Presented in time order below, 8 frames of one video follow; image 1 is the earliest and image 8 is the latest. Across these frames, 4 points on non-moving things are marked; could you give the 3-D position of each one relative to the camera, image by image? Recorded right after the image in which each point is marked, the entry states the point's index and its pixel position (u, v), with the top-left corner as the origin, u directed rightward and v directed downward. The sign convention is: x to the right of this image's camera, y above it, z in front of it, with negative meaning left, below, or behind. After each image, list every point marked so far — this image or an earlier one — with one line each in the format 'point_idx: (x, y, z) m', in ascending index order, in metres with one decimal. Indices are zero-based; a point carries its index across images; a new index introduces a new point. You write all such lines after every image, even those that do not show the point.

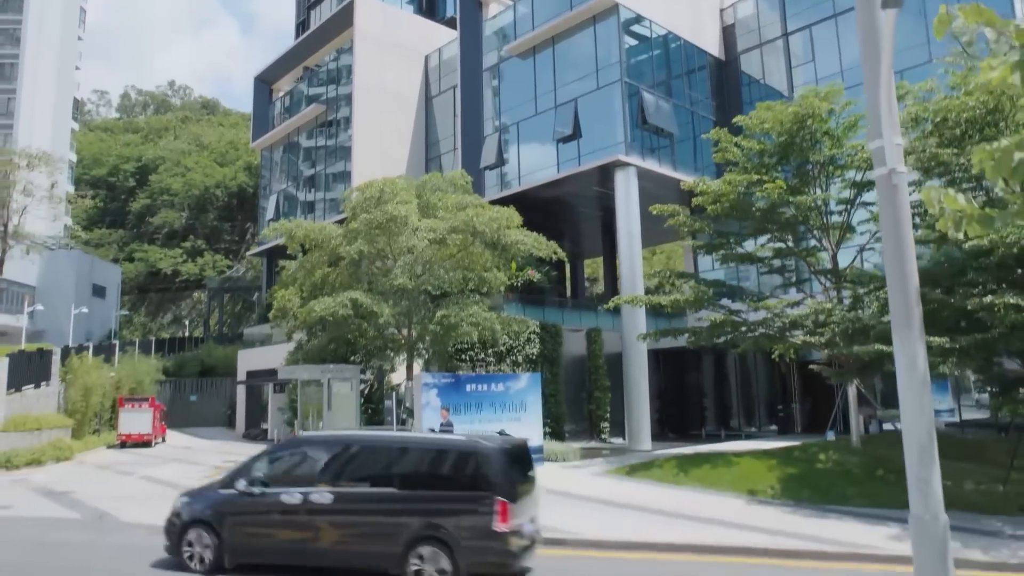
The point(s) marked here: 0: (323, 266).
0: (-4.8, +0.6, +19.5) m
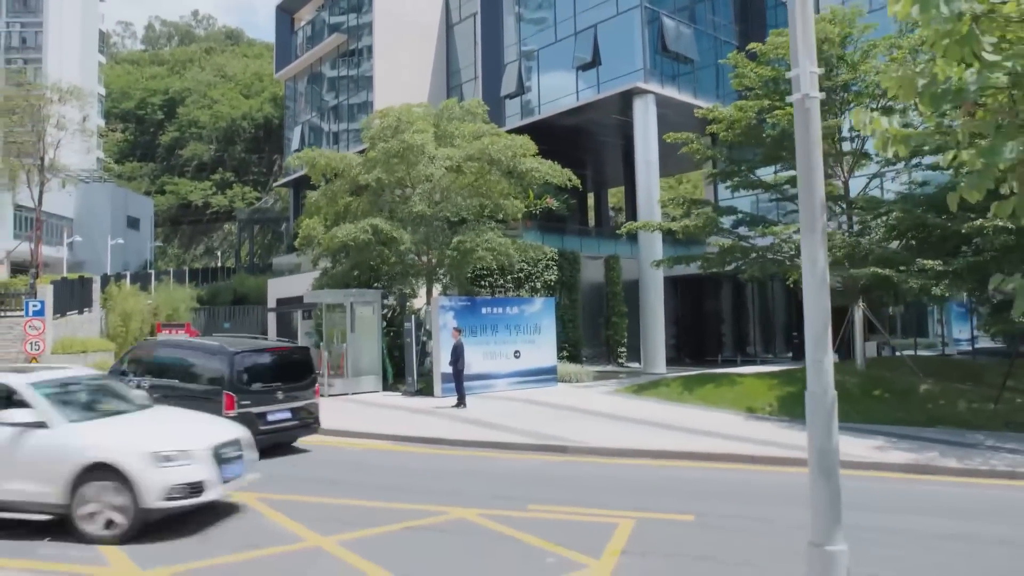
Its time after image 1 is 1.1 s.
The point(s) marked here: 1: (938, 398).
0: (-4.4, +2.5, +20.2) m
1: (+8.4, -2.2, +15.0) m
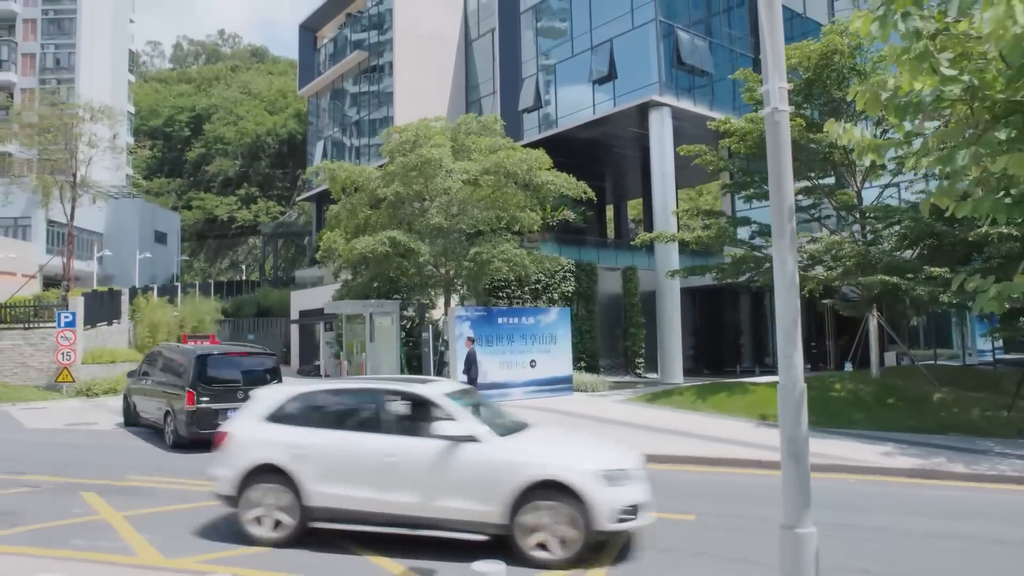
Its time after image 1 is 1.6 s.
0: (-4.0, +2.2, +20.7) m
1: (+8.7, -2.3, +15.0) m
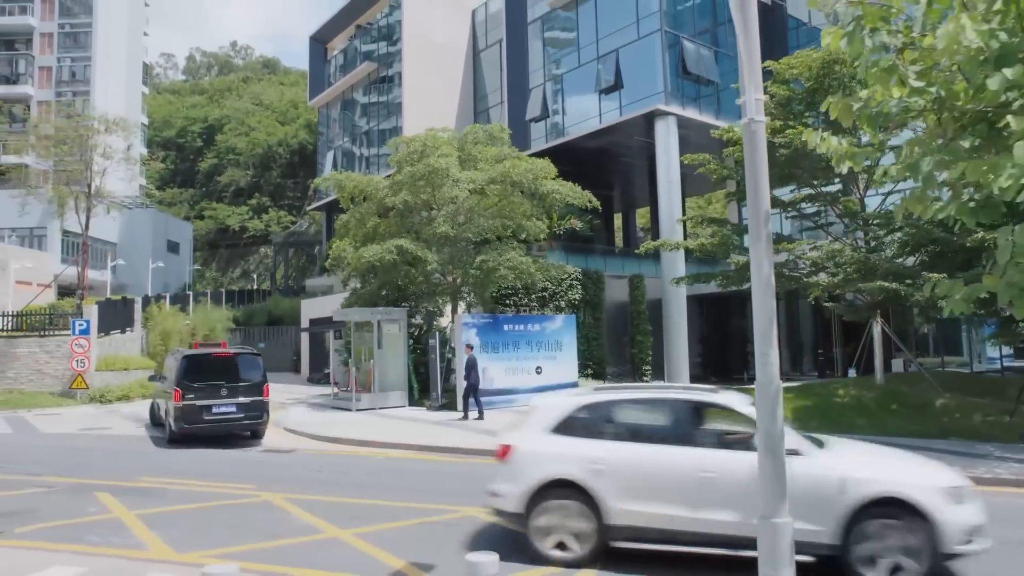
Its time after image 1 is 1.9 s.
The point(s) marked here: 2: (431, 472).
0: (-3.8, +1.9, +21.0) m
1: (+8.8, -2.5, +15.1) m
2: (-1.1, -2.6, +10.9) m
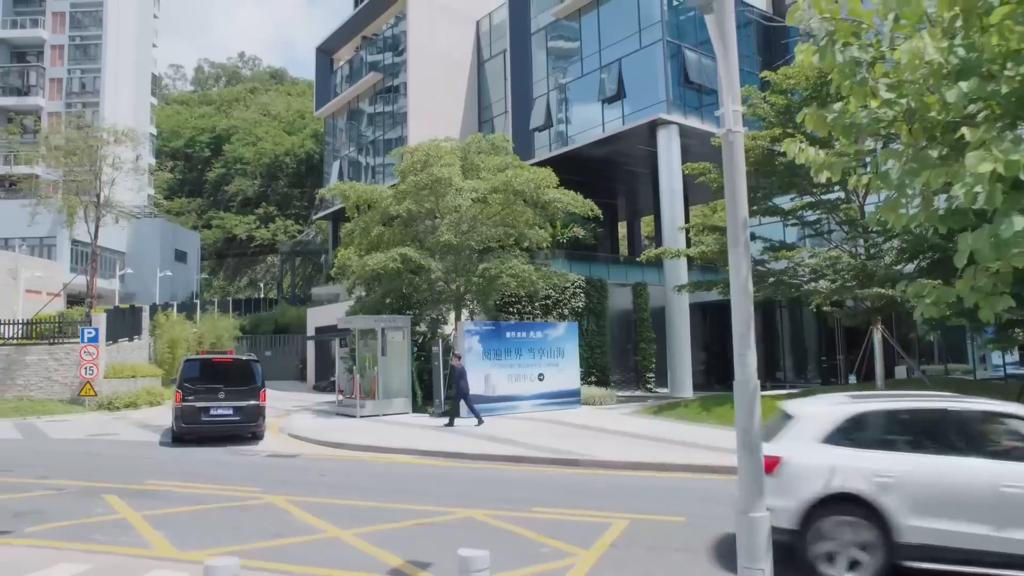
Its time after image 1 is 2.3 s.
0: (-3.7, +1.7, +21.2) m
1: (+8.8, -2.6, +15.2) m
2: (-1.1, -2.7, +11.1) m
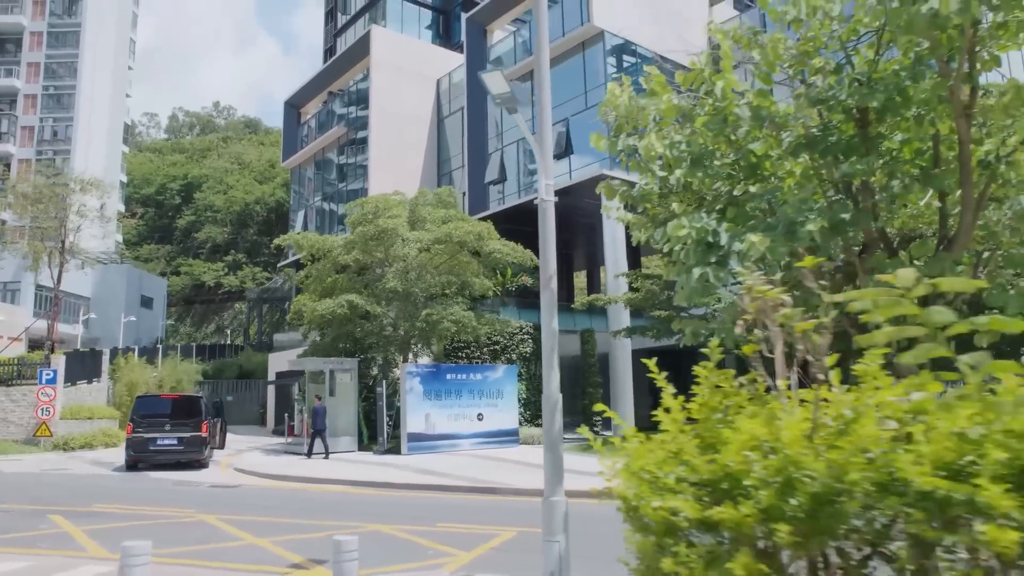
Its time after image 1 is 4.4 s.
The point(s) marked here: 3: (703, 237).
0: (-5.4, +0.4, +22.4) m
1: (+7.4, -3.6, +16.6) m
2: (-2.4, -3.4, +12.1) m
3: (+1.2, +0.3, +4.7) m
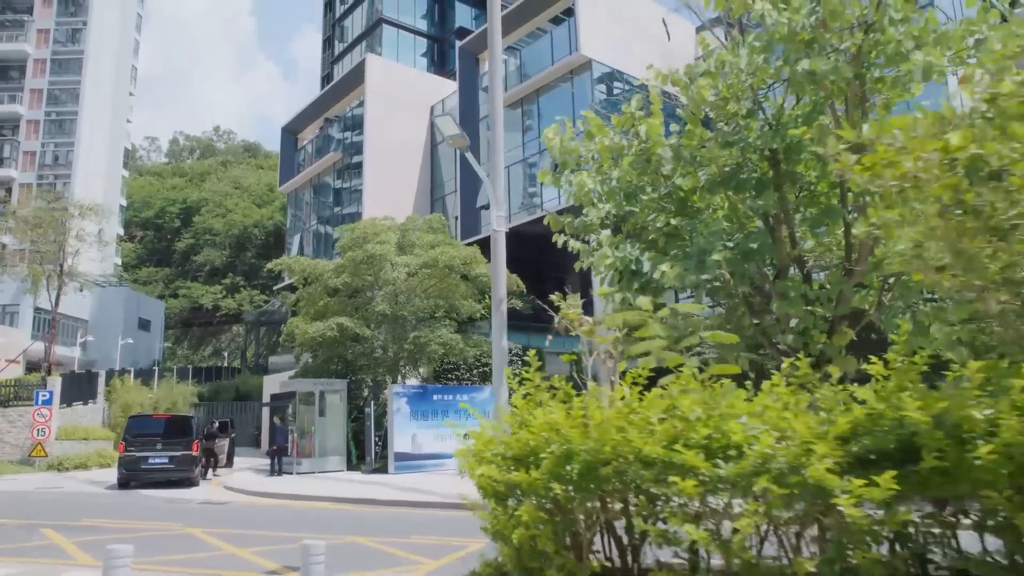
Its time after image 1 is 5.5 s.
0: (-5.8, -0.2, +23.0) m
1: (+7.0, -4.1, +17.0) m
2: (-2.8, -3.8, +12.5) m
3: (+0.8, +0.2, +5.3) m
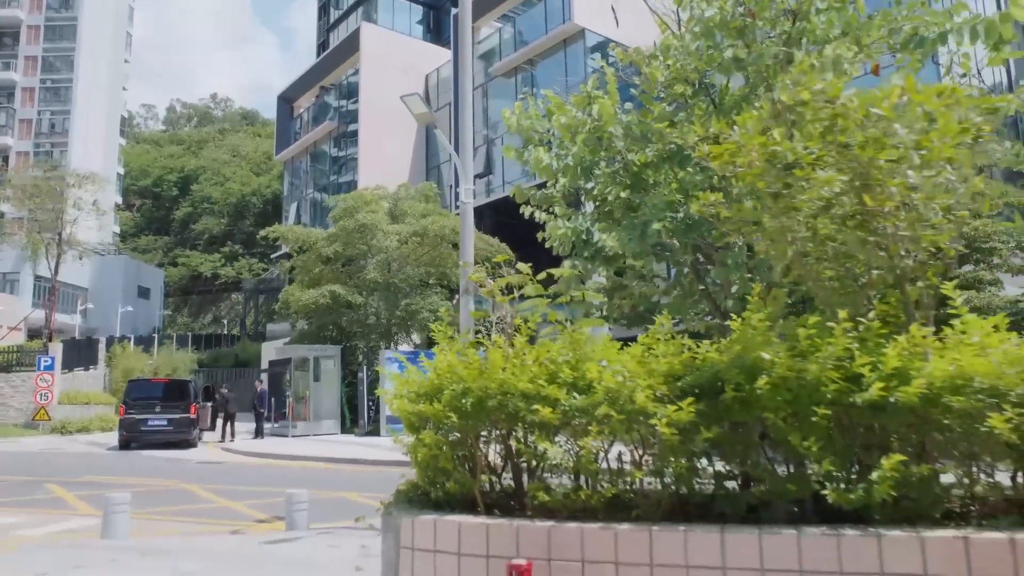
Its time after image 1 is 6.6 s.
0: (-6.1, +0.7, +23.4) m
1: (+6.7, -3.3, +17.6) m
2: (-3.1, -3.2, +13.1) m
3: (+0.5, +0.4, +5.7) m
